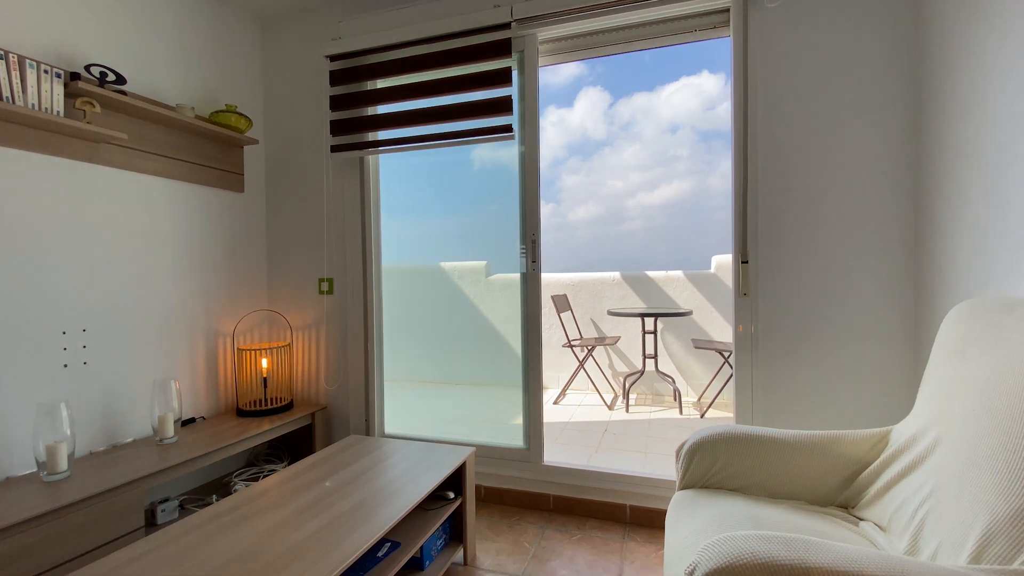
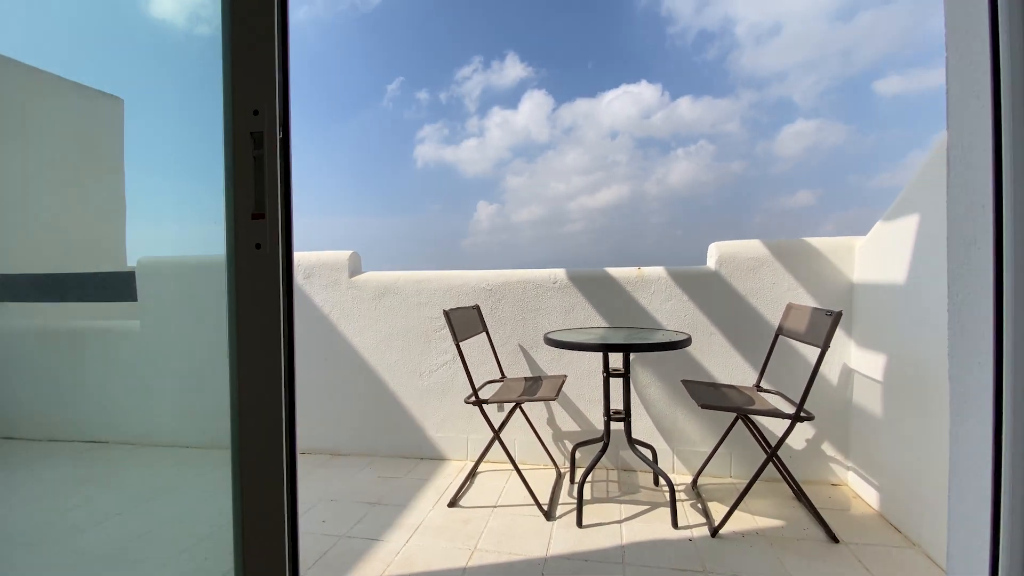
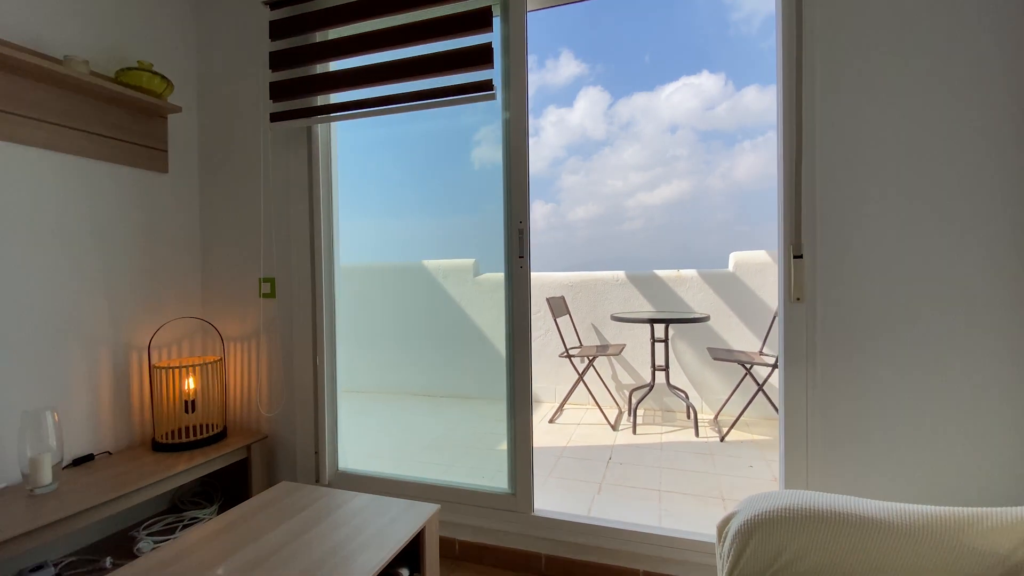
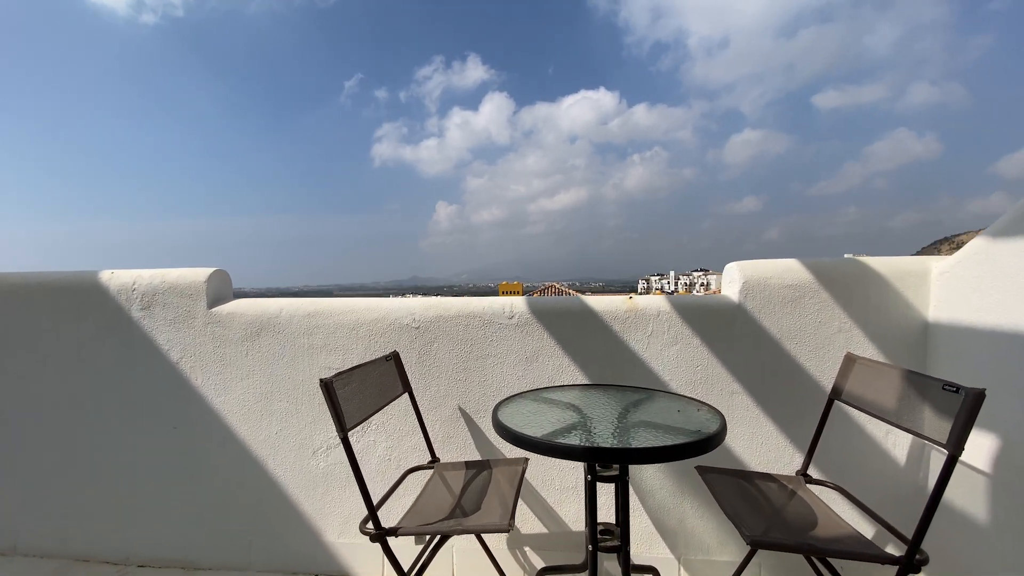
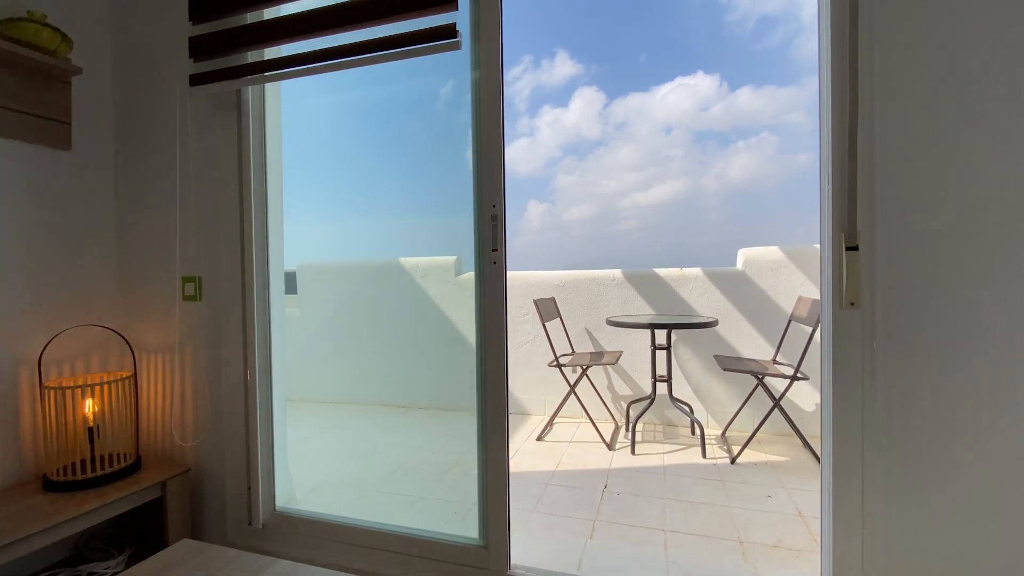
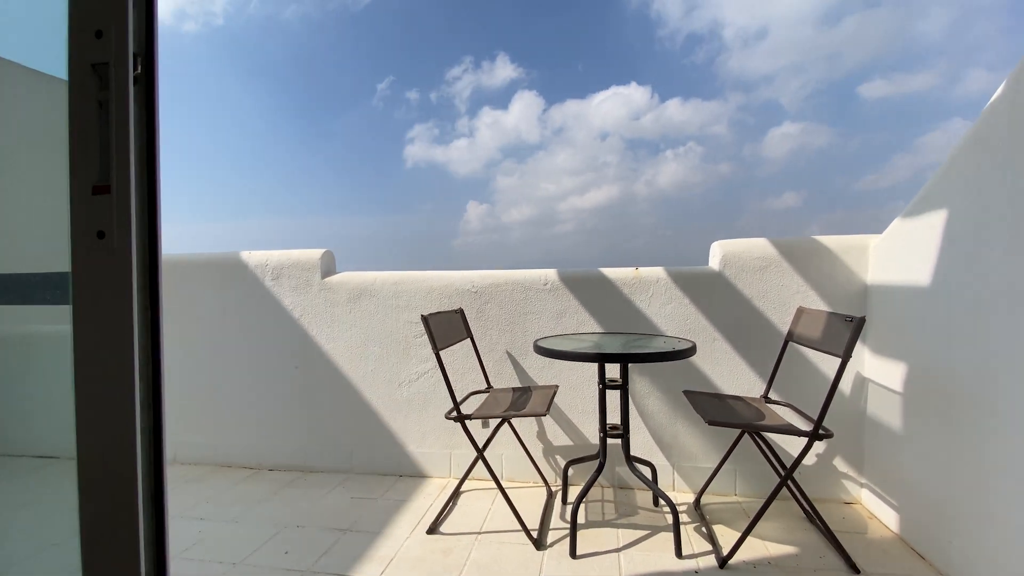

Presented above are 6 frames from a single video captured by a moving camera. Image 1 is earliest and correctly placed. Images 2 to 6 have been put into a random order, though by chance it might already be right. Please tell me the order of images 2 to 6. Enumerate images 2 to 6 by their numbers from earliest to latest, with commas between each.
3, 5, 2, 6, 4
